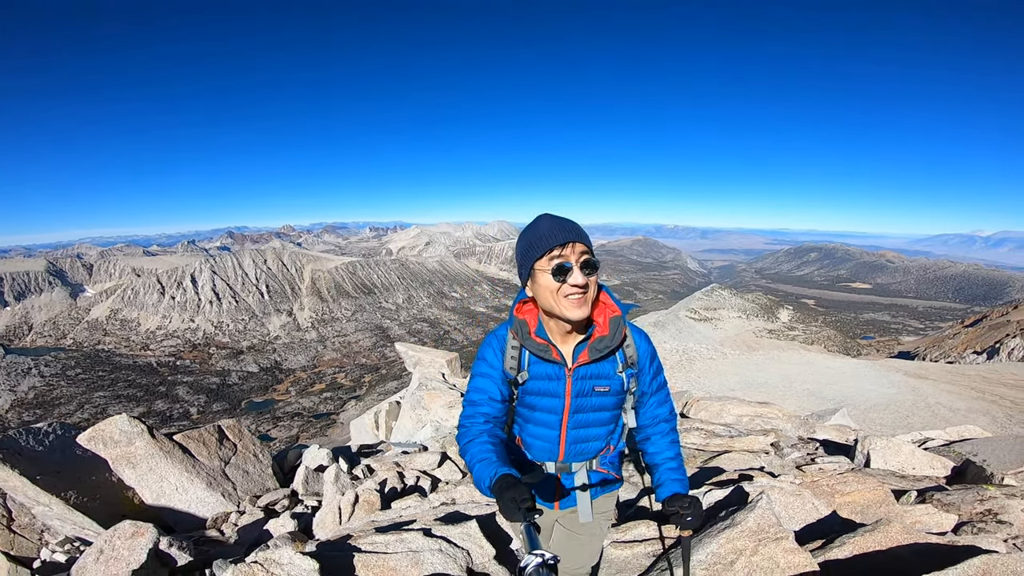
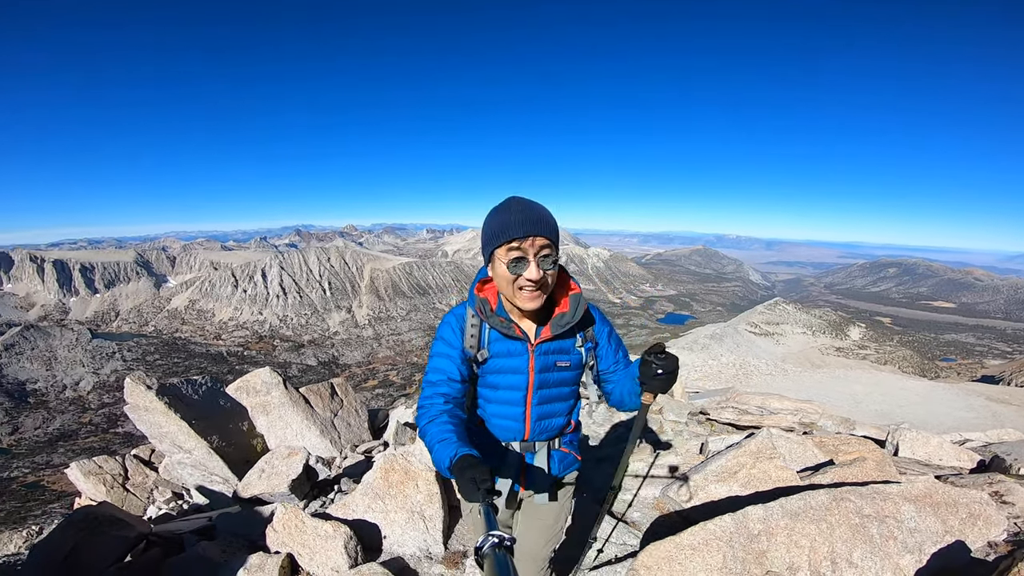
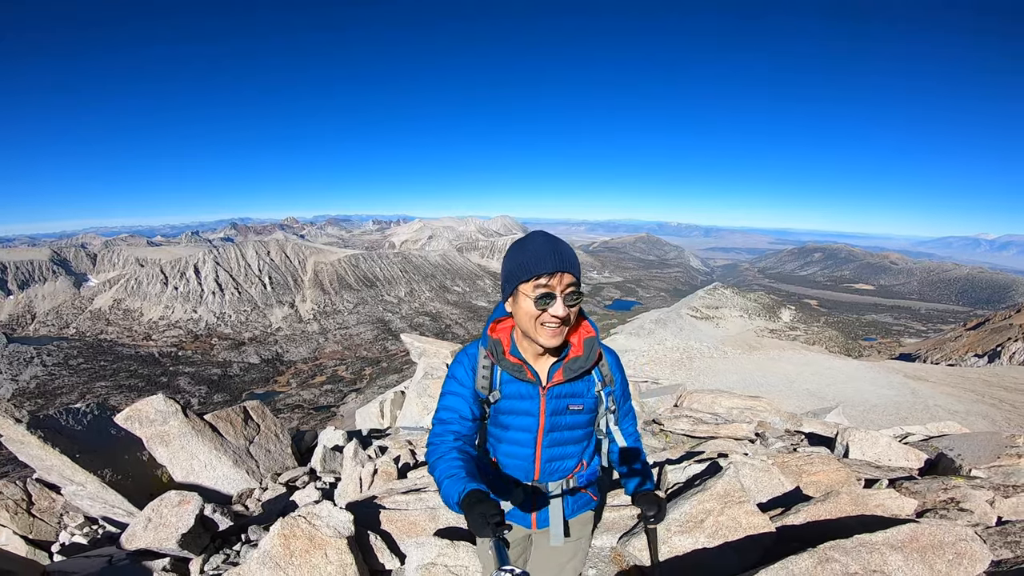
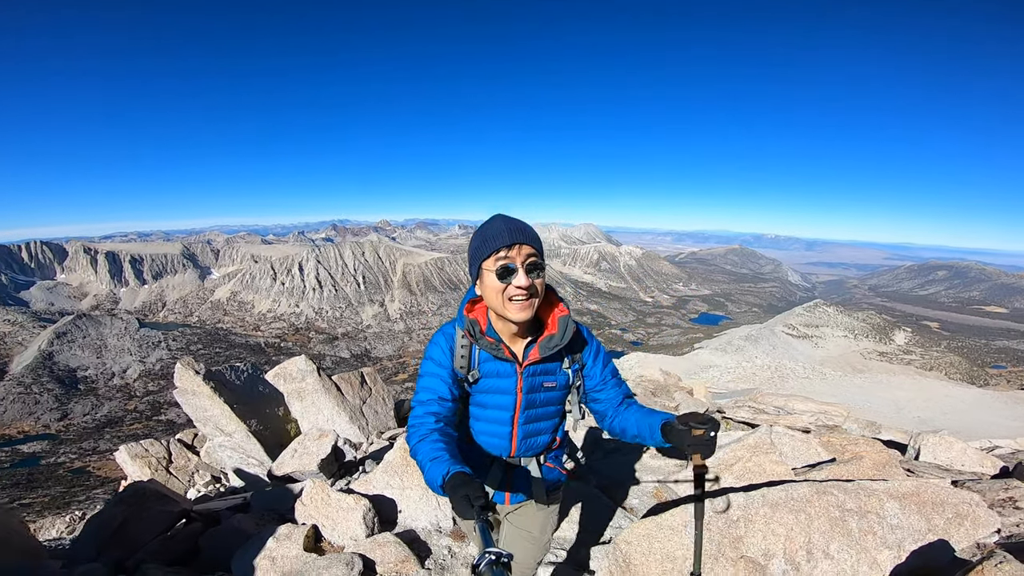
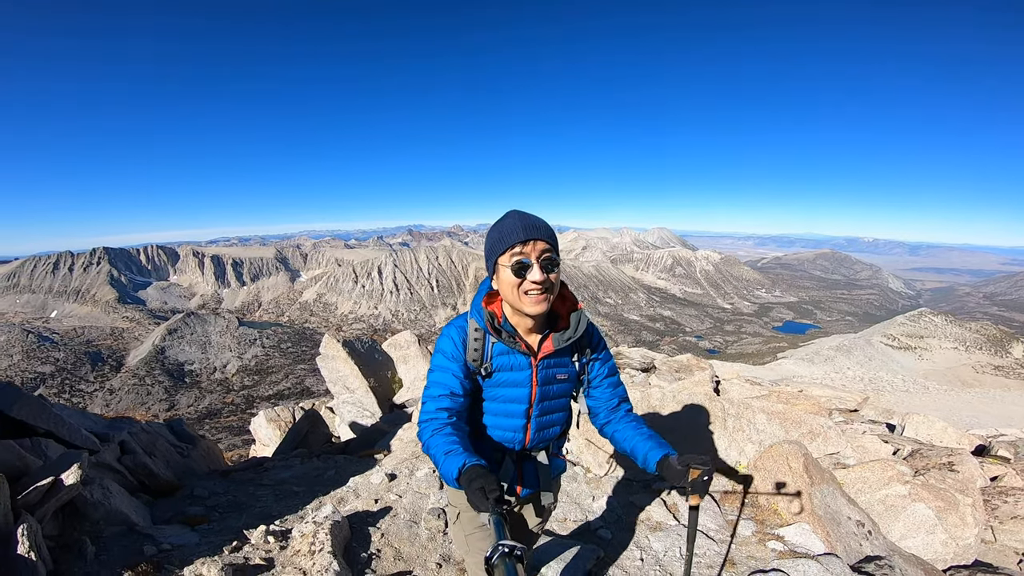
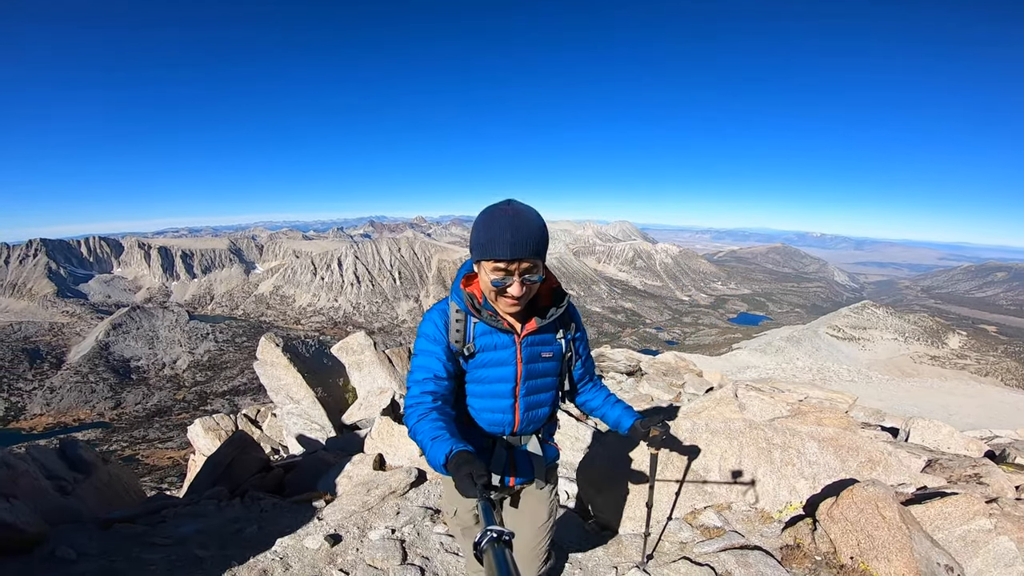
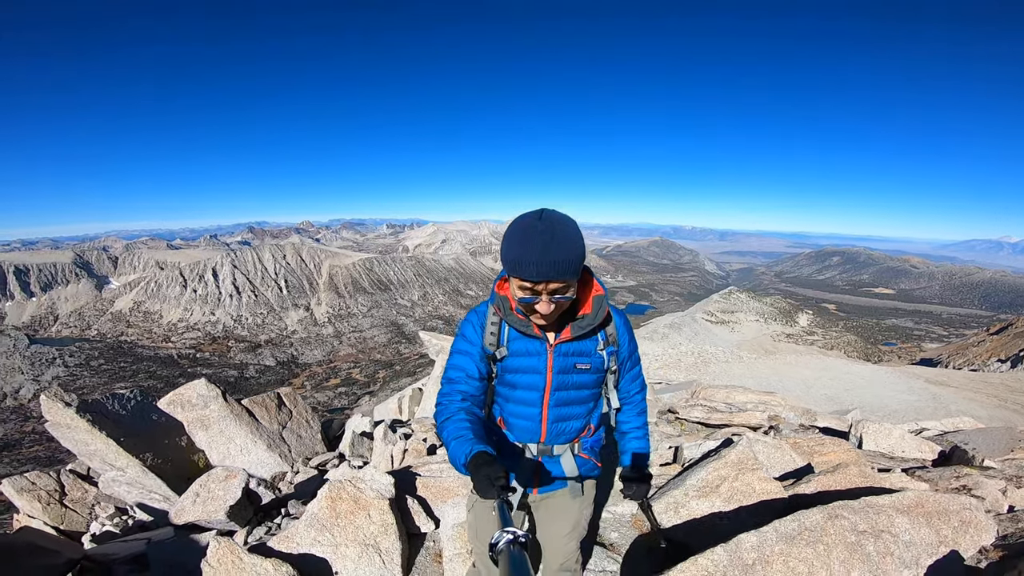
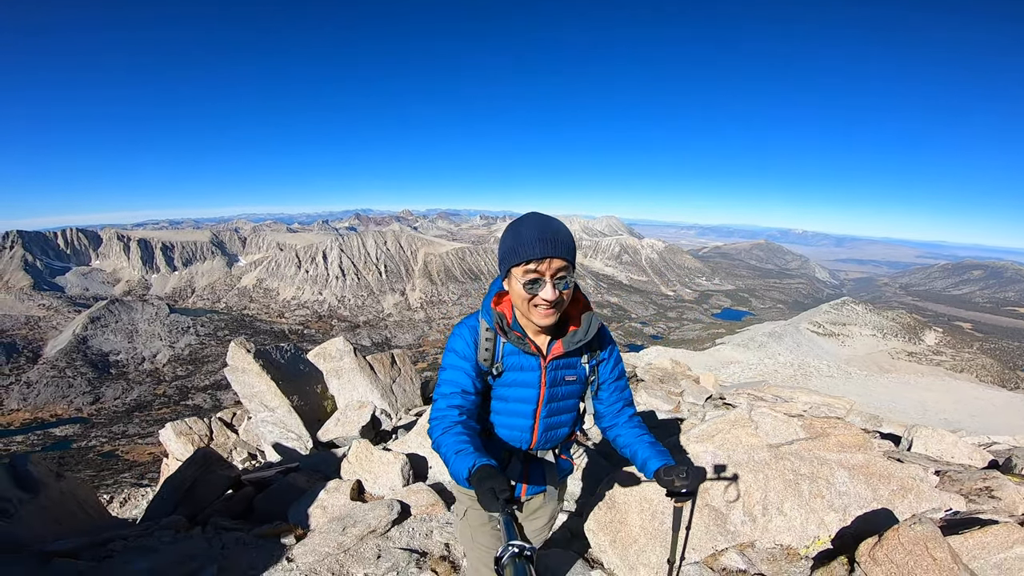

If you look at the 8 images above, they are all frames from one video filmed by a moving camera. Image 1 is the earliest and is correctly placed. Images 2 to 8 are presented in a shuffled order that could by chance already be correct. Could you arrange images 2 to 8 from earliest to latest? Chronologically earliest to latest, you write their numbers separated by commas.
3, 7, 2, 4, 8, 6, 5
